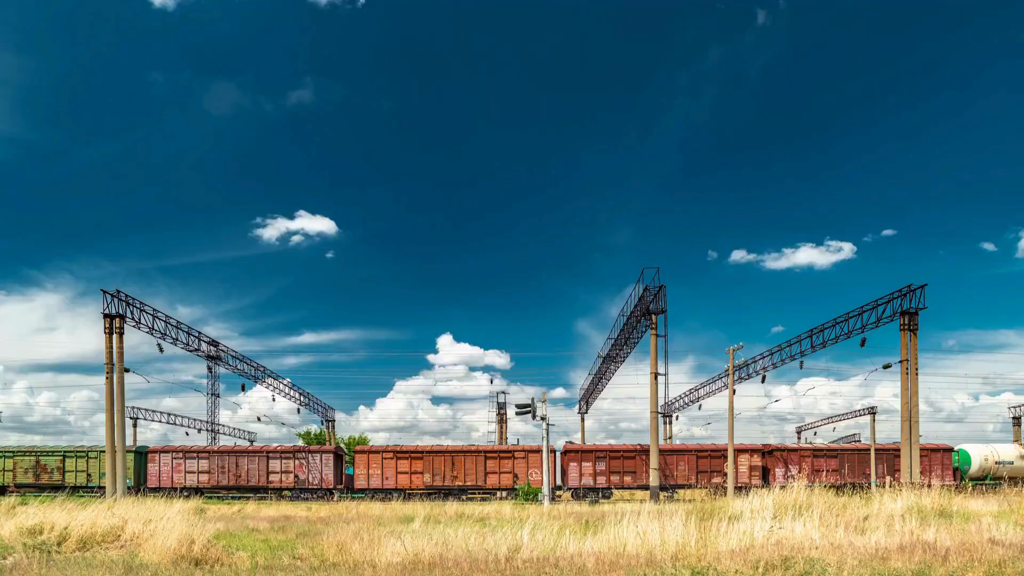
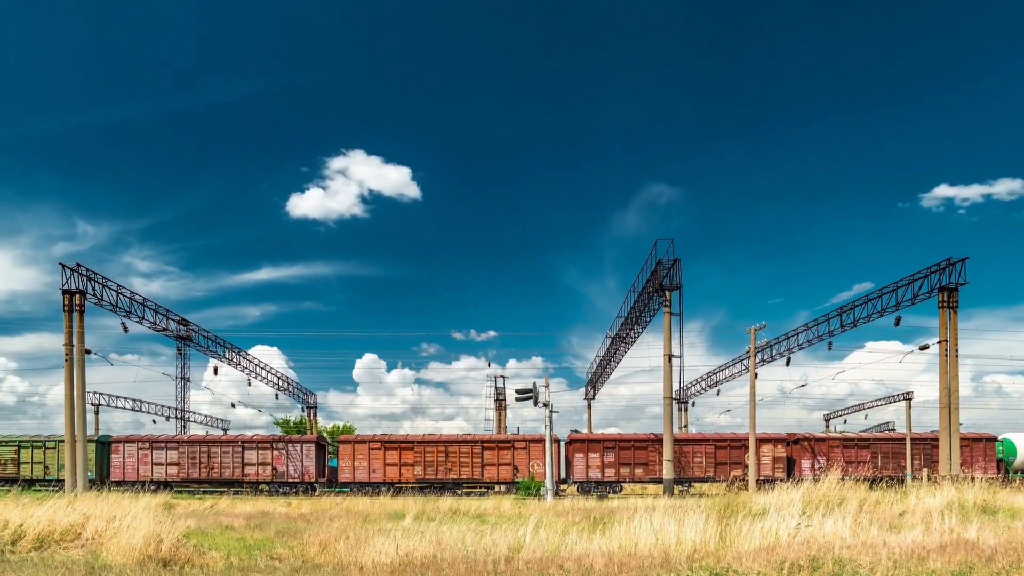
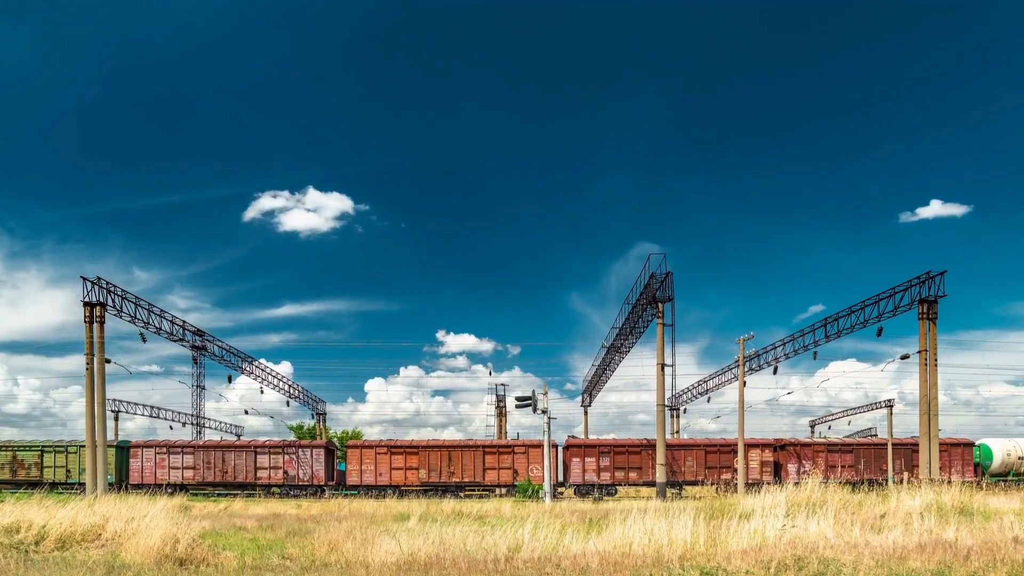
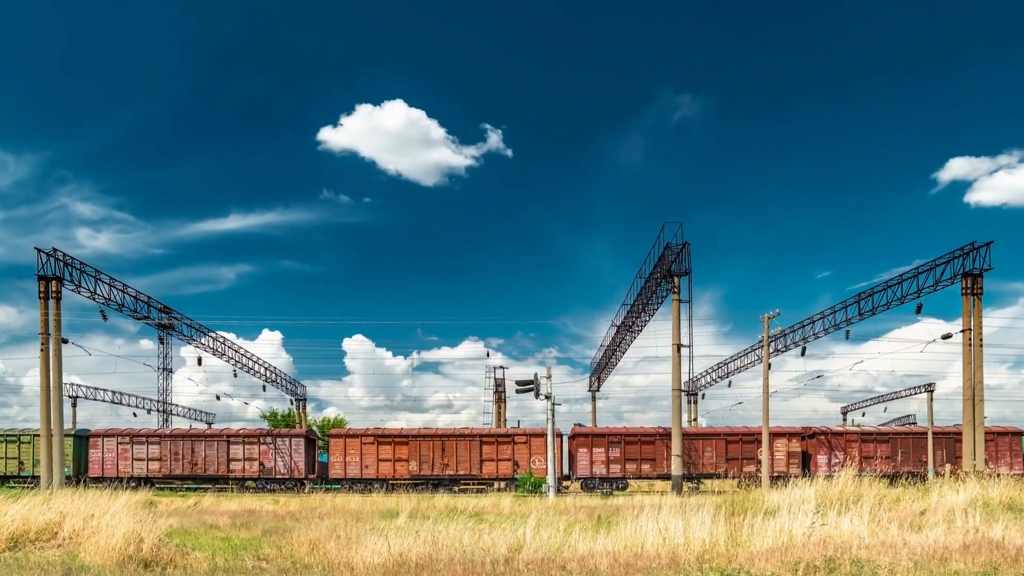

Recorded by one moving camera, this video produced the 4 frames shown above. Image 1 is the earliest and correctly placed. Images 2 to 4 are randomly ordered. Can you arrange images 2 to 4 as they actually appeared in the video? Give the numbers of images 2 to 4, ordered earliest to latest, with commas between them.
3, 2, 4
